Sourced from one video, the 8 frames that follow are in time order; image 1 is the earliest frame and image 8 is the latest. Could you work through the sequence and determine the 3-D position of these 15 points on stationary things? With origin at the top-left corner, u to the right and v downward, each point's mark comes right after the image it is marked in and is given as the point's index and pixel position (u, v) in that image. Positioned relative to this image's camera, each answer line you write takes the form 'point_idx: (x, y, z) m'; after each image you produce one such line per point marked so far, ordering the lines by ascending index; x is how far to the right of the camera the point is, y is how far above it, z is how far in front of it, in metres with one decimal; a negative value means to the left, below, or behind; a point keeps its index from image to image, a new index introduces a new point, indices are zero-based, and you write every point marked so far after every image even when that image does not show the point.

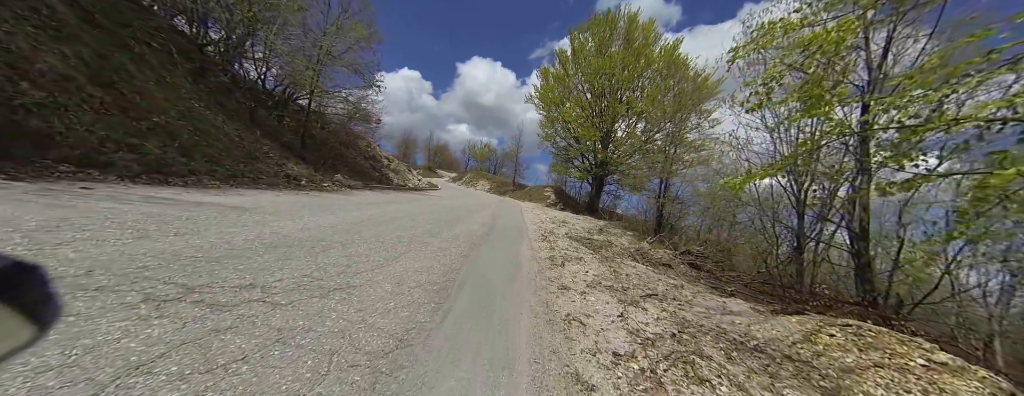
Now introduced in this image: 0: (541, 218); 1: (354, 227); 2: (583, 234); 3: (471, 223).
0: (+1.7, -1.2, +16.4) m
1: (-2.7, -0.5, +4.7) m
2: (+3.2, -1.7, +12.1) m
3: (-1.5, -0.8, +8.8) m
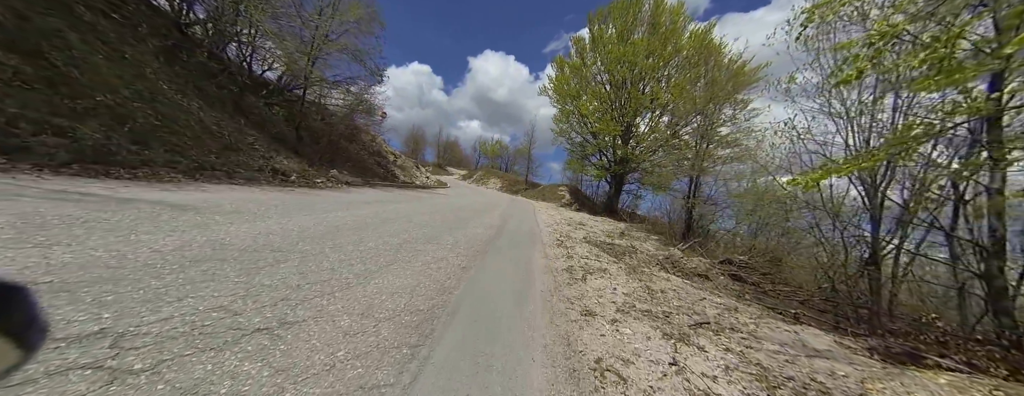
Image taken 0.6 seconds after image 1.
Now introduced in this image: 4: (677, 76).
0: (+2.4, -1.2, +15.4) m
1: (-2.6, -0.4, +3.9) m
2: (+3.7, -1.7, +11.1) m
3: (-1.1, -0.7, +7.9) m
4: (+11.5, +8.5, +19.7) m
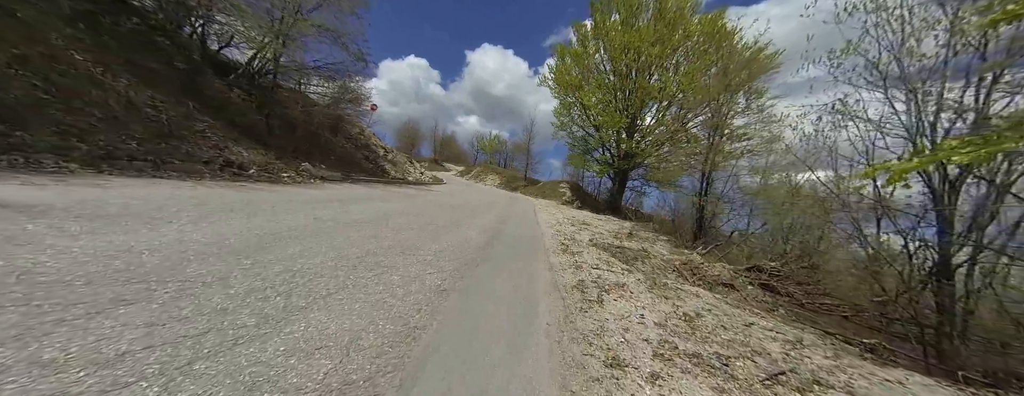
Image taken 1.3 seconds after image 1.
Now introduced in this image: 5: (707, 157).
0: (+2.3, -1.1, +14.5) m
1: (-2.6, -0.4, +3.0) m
2: (+3.6, -1.6, +10.1) m
3: (-1.2, -0.7, +7.0) m
4: (+11.3, +8.7, +18.7) m
5: (+9.2, +1.9, +13.7) m
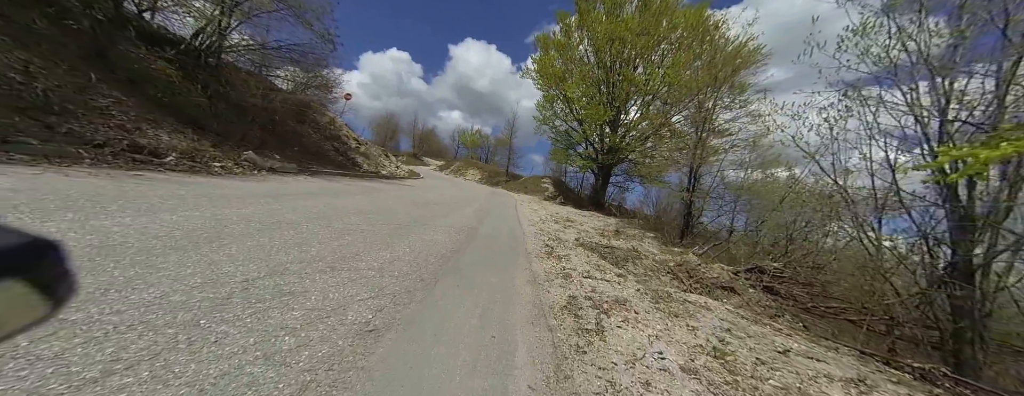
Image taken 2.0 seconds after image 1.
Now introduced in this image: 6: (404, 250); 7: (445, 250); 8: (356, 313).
0: (+1.4, -0.9, +13.7) m
1: (-2.9, -0.4, +1.9) m
2: (+2.9, -1.4, +9.4) m
3: (-1.7, -0.5, +6.0) m
4: (+10.1, +9.0, +18.3) m
5: (+8.3, +2.1, +13.2) m
6: (-1.4, -0.7, +3.7) m
7: (-1.0, -0.8, +4.3) m
8: (-1.1, -0.8, +2.0) m
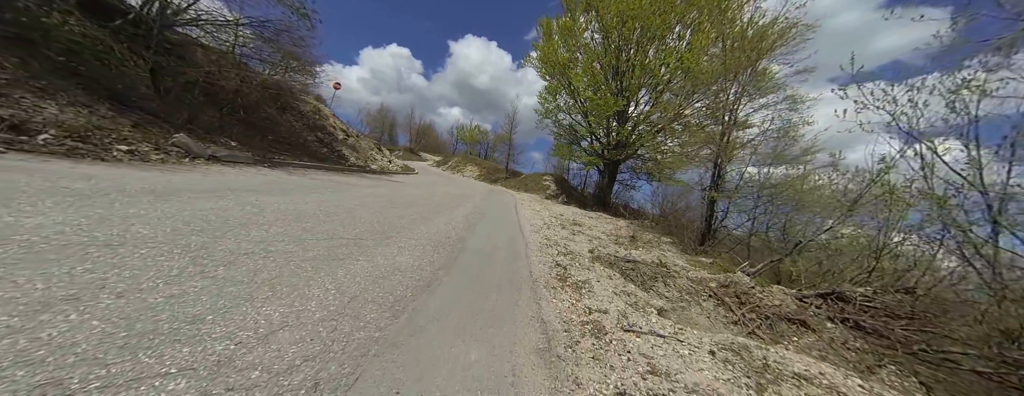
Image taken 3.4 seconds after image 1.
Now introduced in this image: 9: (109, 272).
0: (+1.3, -0.8, +12.1) m
1: (-2.9, -0.4, +0.3) m
2: (+2.9, -1.4, +7.9) m
3: (-1.7, -0.5, +4.4) m
4: (+10.2, +8.9, +16.7) m
5: (+8.3, +2.1, +11.7) m
6: (-1.4, -0.7, +2.2) m
7: (-1.0, -0.8, +2.7) m
8: (-1.1, -0.8, +0.4) m
9: (-2.5, -0.4, +1.8) m
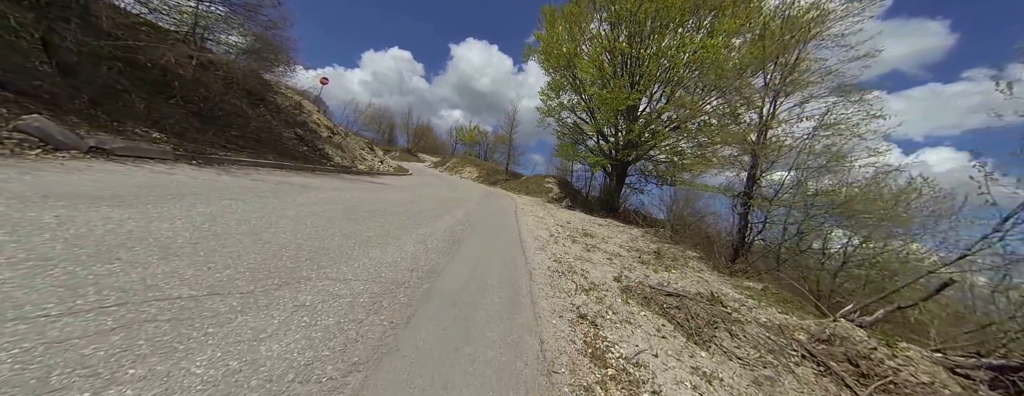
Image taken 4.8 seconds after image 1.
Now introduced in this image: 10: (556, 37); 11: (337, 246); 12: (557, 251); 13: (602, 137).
0: (+1.3, -1.0, +10.3) m
1: (-2.9, -0.4, -1.5) m
2: (+2.8, -1.6, +6.0) m
3: (-1.7, -0.7, +2.6) m
4: (+10.2, +8.6, +15.0) m
5: (+8.2, +1.8, +9.9) m
6: (-1.4, -0.8, +0.4) m
7: (-1.0, -0.9, +0.9) m
8: (-1.1, -0.9, -1.4) m
9: (-2.5, -0.5, -0.1) m
10: (+2.8, +10.4, +18.3) m
11: (-2.1, -0.6, +3.5) m
12: (+1.1, -1.3, +7.1) m
13: (+5.9, +3.9, +18.6) m
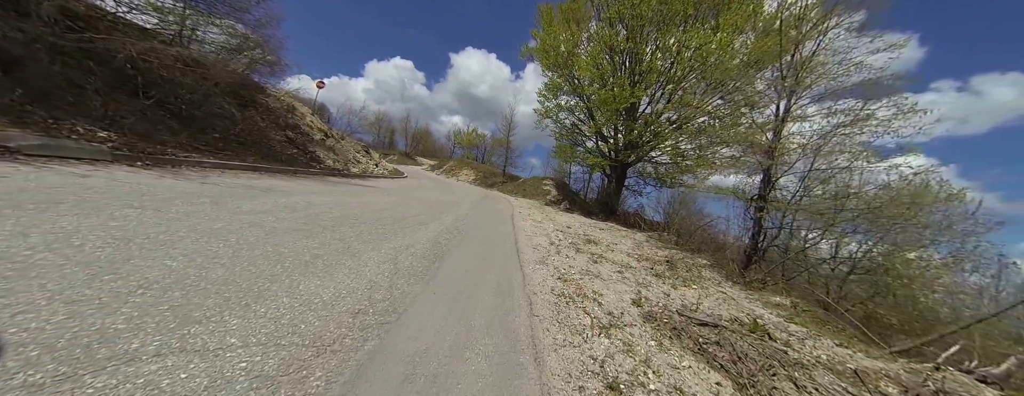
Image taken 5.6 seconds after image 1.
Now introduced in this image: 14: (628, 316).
0: (+1.2, -1.2, +9.3) m
1: (-2.9, -0.5, -2.6) m
2: (+2.8, -1.7, +5.0) m
3: (-1.8, -0.7, +1.5) m
4: (+10.1, +8.4, +14.0) m
5: (+8.2, +1.7, +8.9) m
6: (-1.5, -0.8, -0.7) m
7: (-1.1, -1.0, -0.2) m
8: (-1.2, -0.9, -2.4) m
9: (-2.6, -0.6, -1.1) m
10: (+2.6, +10.2, +17.4) m
11: (-2.2, -0.6, +2.5) m
12: (+1.0, -1.4, +6.1) m
13: (+5.8, +3.8, +17.6) m
14: (+1.5, -1.5, +3.9) m
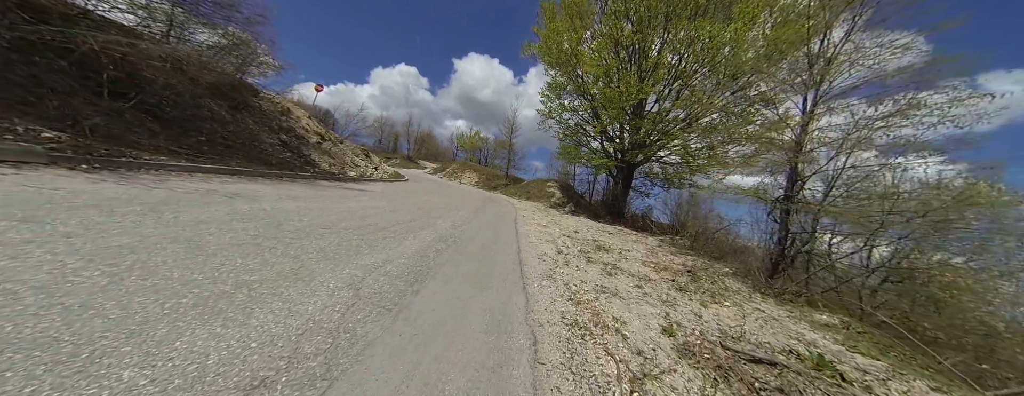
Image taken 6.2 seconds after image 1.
0: (+1.2, -1.3, +8.4) m
1: (-3.0, -0.5, -3.4) m
2: (+2.8, -1.7, +4.1) m
3: (-1.8, -0.8, +0.7) m
4: (+10.1, +8.4, +13.1) m
5: (+8.2, +1.7, +8.0) m
6: (-1.6, -0.8, -1.5) m
7: (-1.2, -1.0, -1.0) m
8: (-1.3, -0.9, -3.3) m
9: (-2.7, -0.6, -1.9) m
10: (+2.7, +10.1, +16.6) m
11: (-2.3, -0.7, +1.6) m
12: (+1.0, -1.5, +5.2) m
13: (+5.9, +3.6, +16.7) m
14: (+1.5, -1.6, +3.0) m
